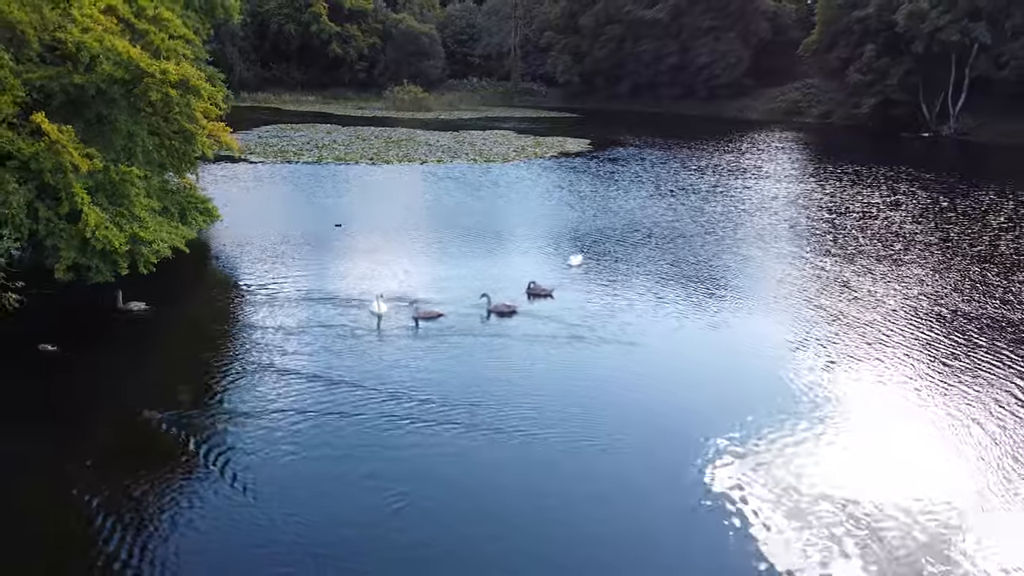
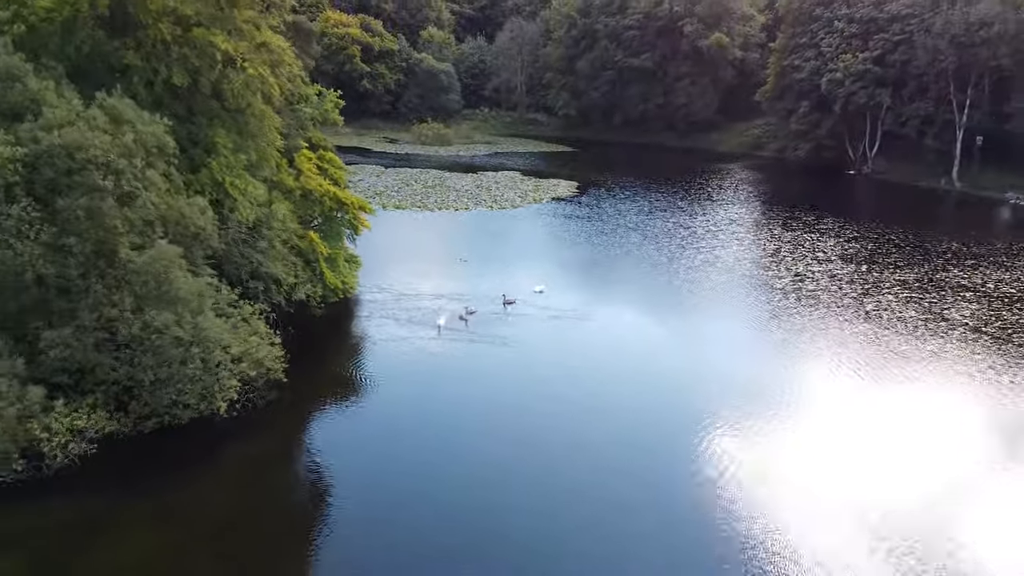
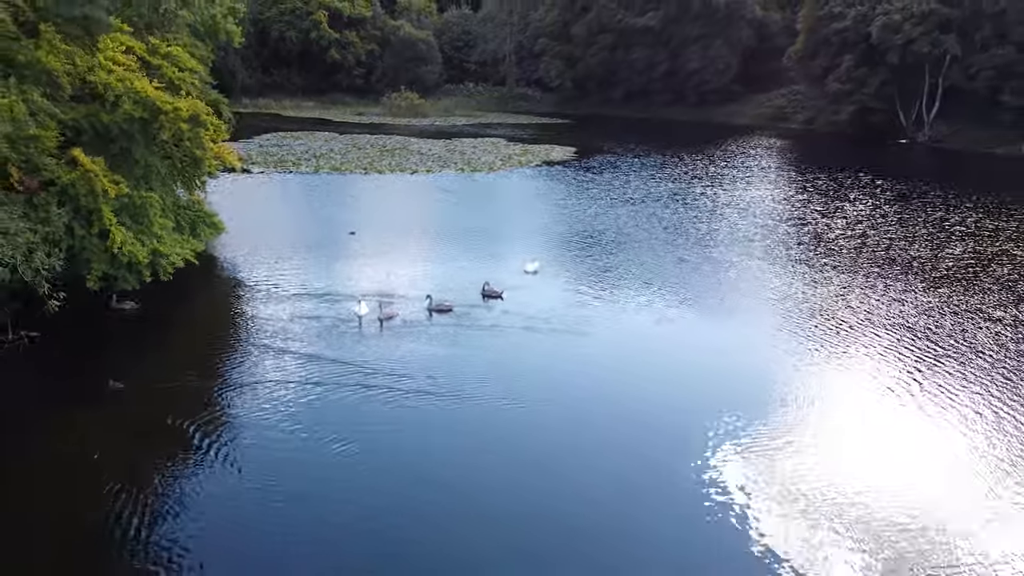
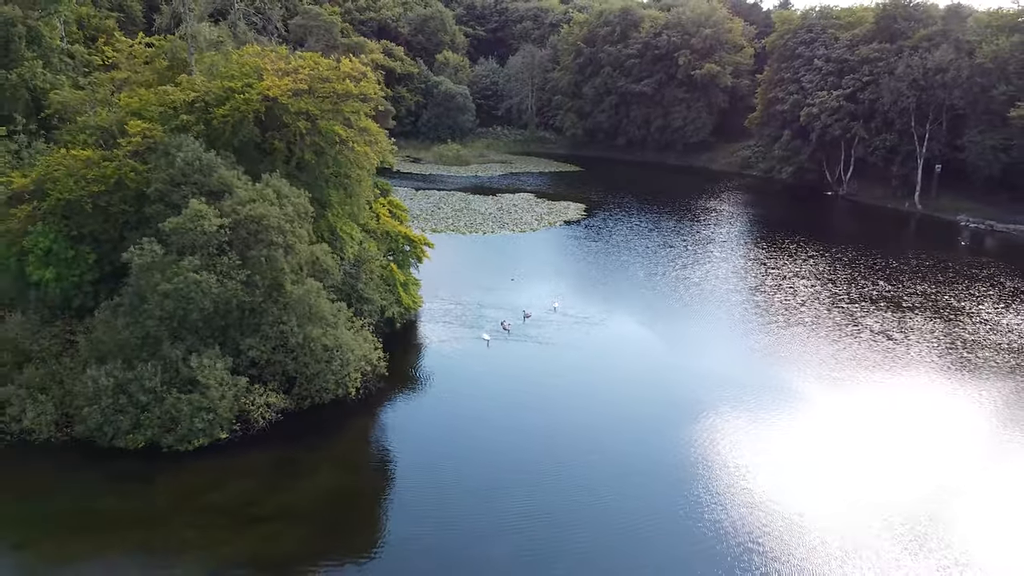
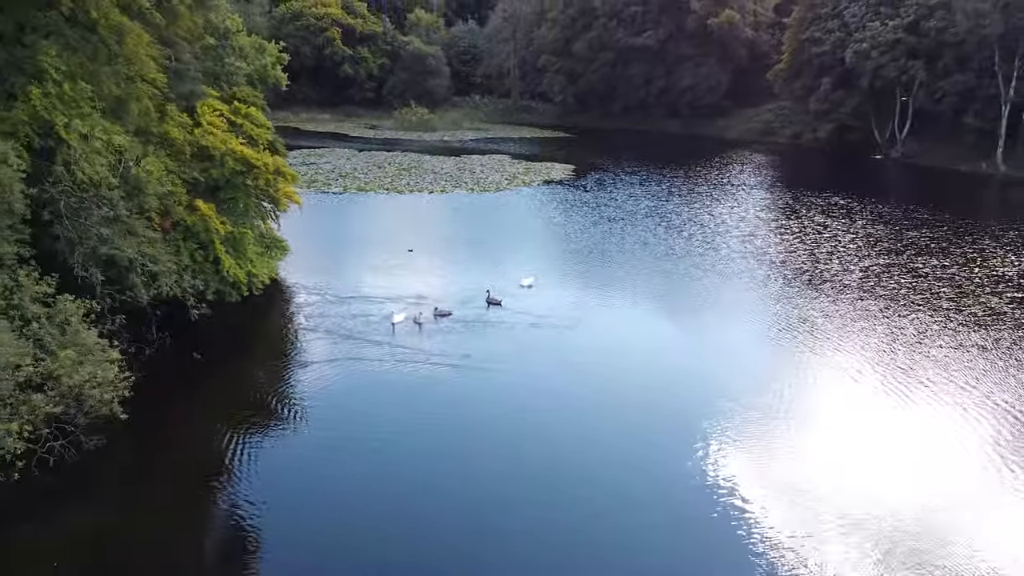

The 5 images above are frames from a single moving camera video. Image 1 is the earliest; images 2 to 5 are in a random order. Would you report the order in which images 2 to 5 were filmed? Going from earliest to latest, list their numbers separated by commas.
3, 5, 2, 4
